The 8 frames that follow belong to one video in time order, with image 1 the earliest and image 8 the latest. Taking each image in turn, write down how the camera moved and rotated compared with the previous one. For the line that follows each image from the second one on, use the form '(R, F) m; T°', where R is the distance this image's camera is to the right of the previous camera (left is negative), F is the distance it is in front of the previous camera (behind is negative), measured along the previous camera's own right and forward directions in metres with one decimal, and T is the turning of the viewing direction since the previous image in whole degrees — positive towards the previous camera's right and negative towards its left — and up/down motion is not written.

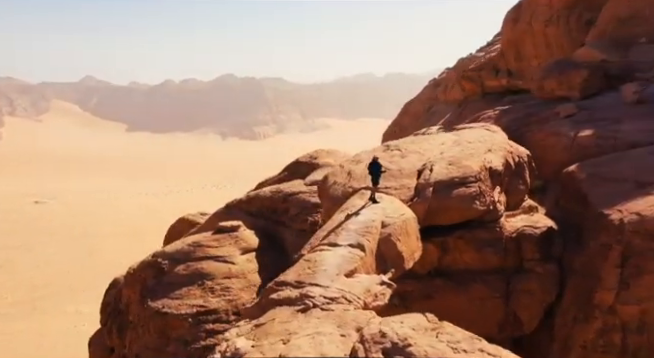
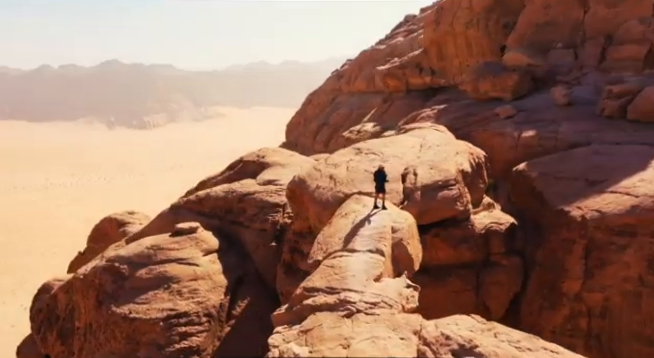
(-0.7, -0.2) m; +9°
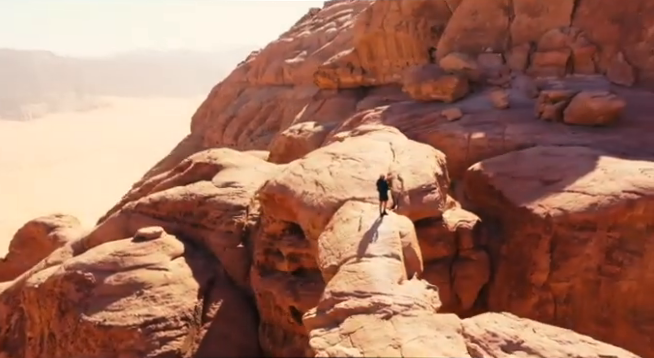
(-0.7, -0.2) m; +9°
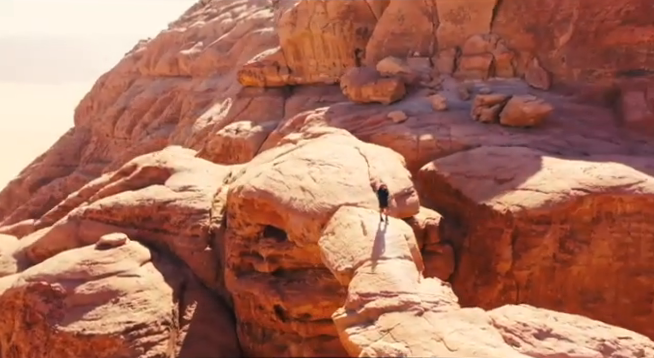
(-0.9, -0.3) m; +10°
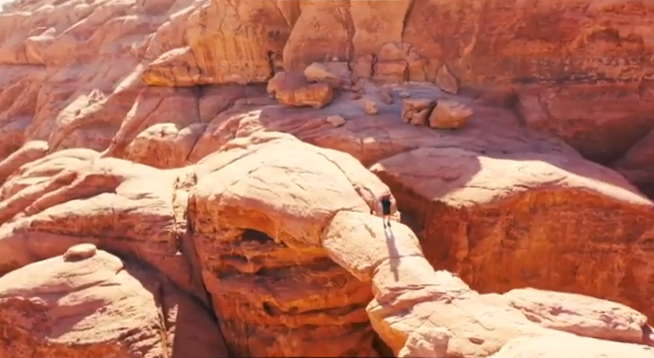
(-1.4, -0.6) m; +13°
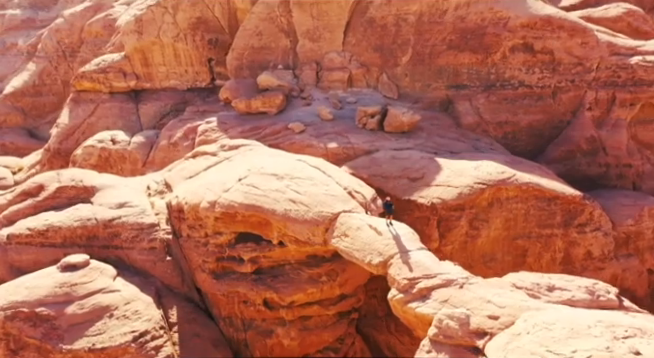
(-1.3, -0.7) m; +11°
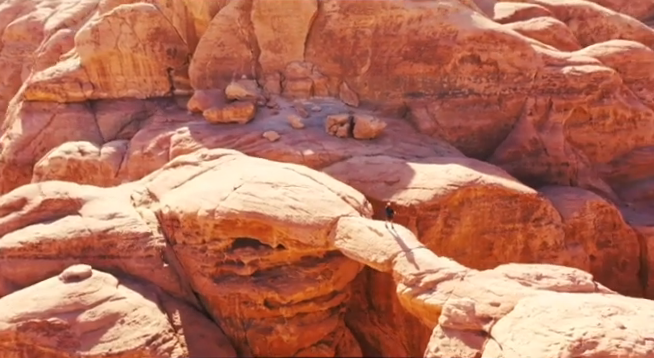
(-1.0, -0.6) m; +8°
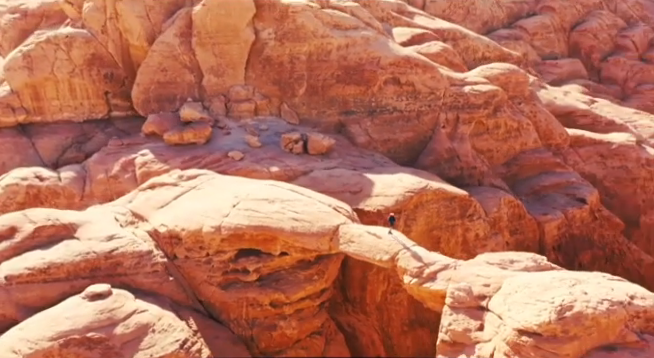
(-2.2, -1.2) m; +14°
